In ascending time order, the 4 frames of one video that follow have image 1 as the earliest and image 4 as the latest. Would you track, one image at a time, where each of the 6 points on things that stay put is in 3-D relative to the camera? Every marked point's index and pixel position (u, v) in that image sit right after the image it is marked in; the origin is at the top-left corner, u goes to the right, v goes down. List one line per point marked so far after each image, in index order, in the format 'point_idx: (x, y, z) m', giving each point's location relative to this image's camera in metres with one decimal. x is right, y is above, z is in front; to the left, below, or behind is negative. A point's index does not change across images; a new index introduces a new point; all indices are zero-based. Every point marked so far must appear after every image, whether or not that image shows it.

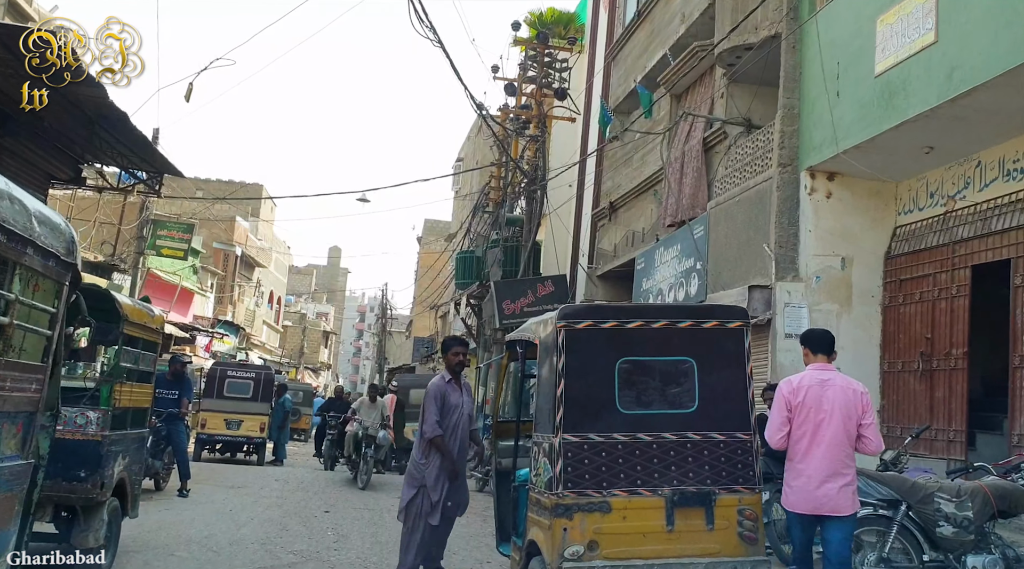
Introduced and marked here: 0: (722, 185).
0: (+2.9, +1.4, +12.4) m
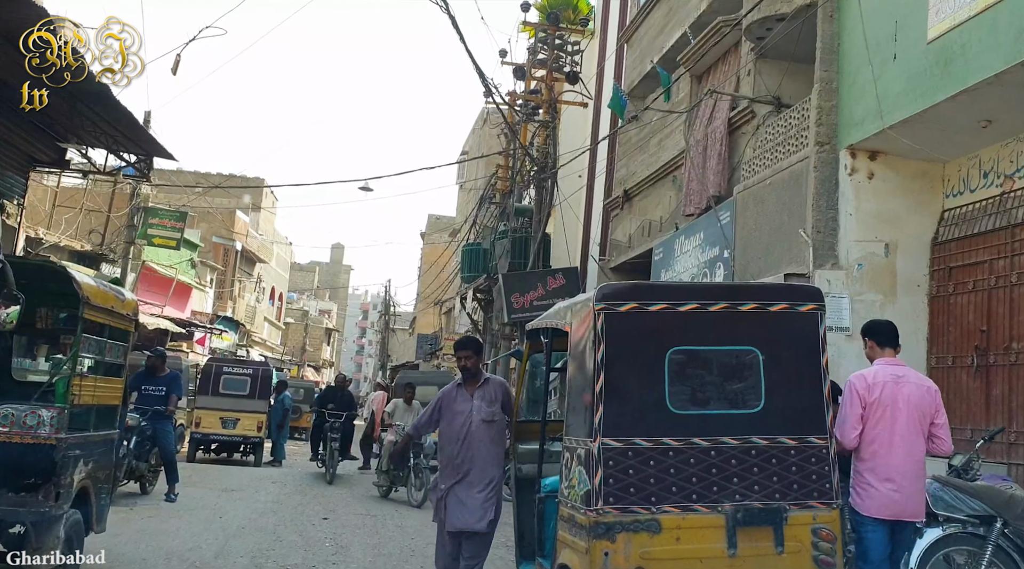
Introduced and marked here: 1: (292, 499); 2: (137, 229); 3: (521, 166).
0: (+3.1, +1.5, +11.6) m
1: (-2.7, -2.6, +10.9) m
2: (-6.2, +0.9, +14.7) m
3: (+0.2, +2.5, +19.2) m
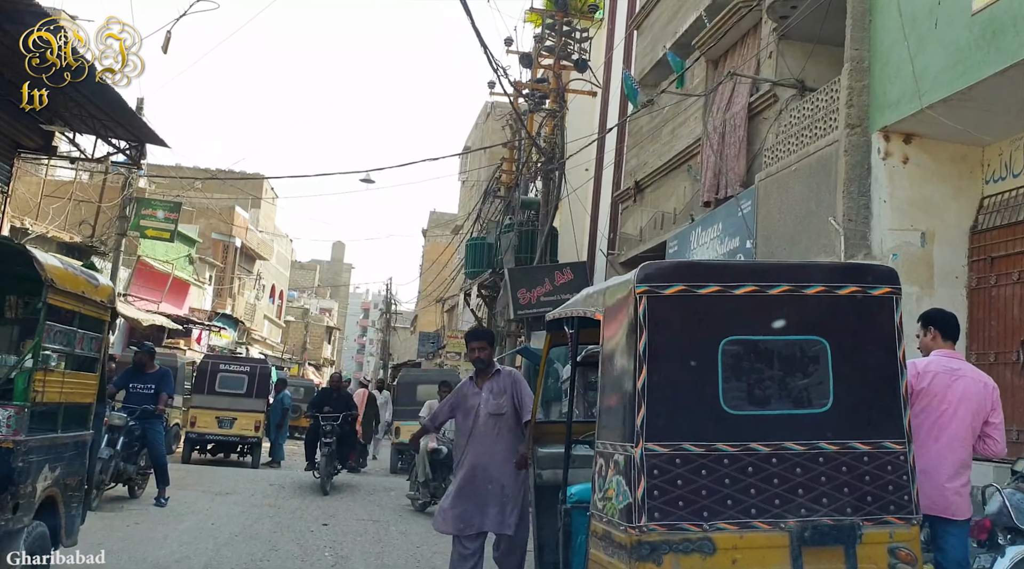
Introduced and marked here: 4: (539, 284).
0: (+3.2, +1.6, +11.0) m
1: (-2.6, -2.5, +10.3) m
2: (-6.0, +1.0, +14.1) m
3: (+0.3, +2.6, +18.6) m
4: (+0.5, 0.0, +16.8) m
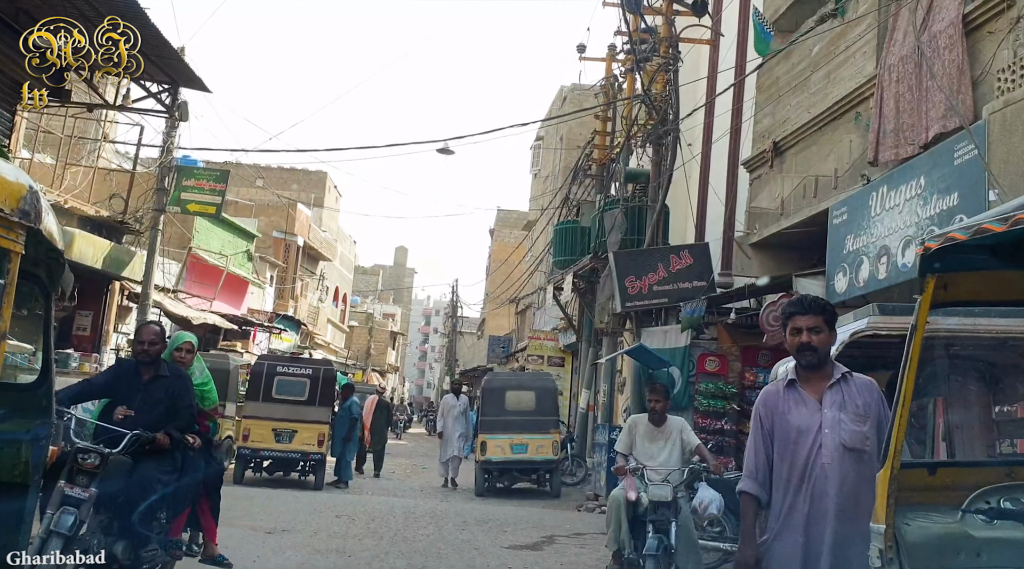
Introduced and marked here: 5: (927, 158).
0: (+4.4, +1.9, +8.0) m
1: (-1.3, -2.3, +7.7) m
2: (-4.5, +1.2, +11.8) m
3: (+2.1, +2.8, +15.9) m
4: (+2.2, +0.2, +14.0) m
5: (+4.1, +1.3, +8.9) m
